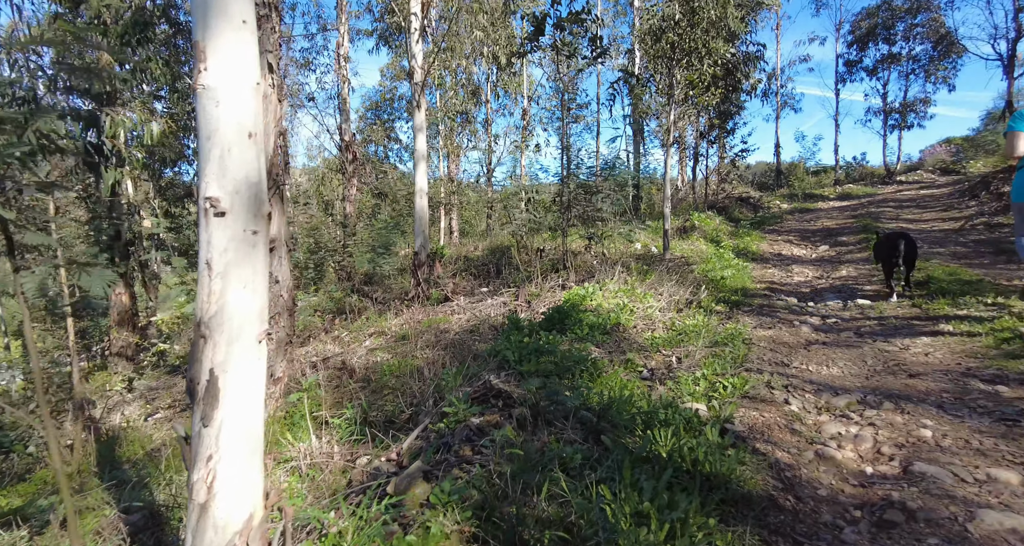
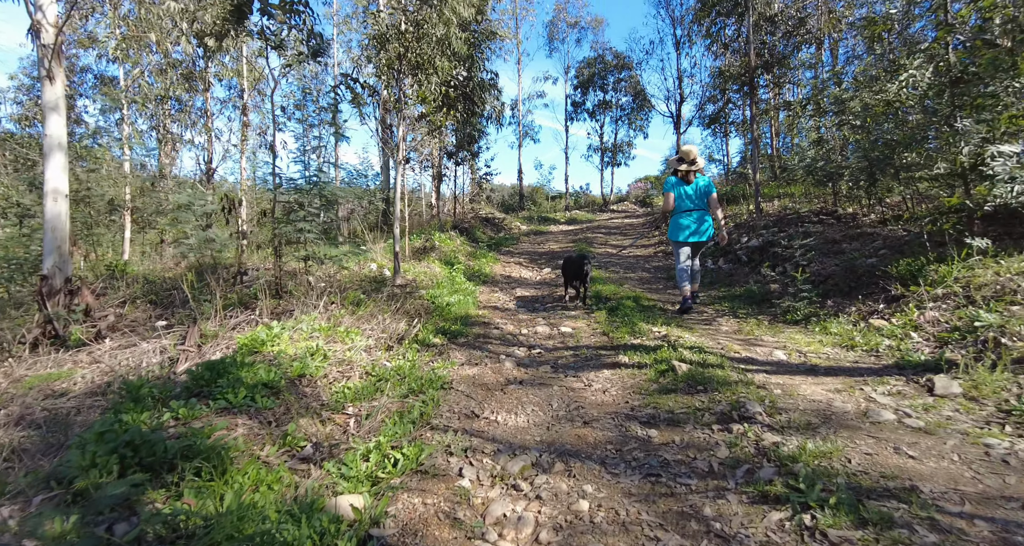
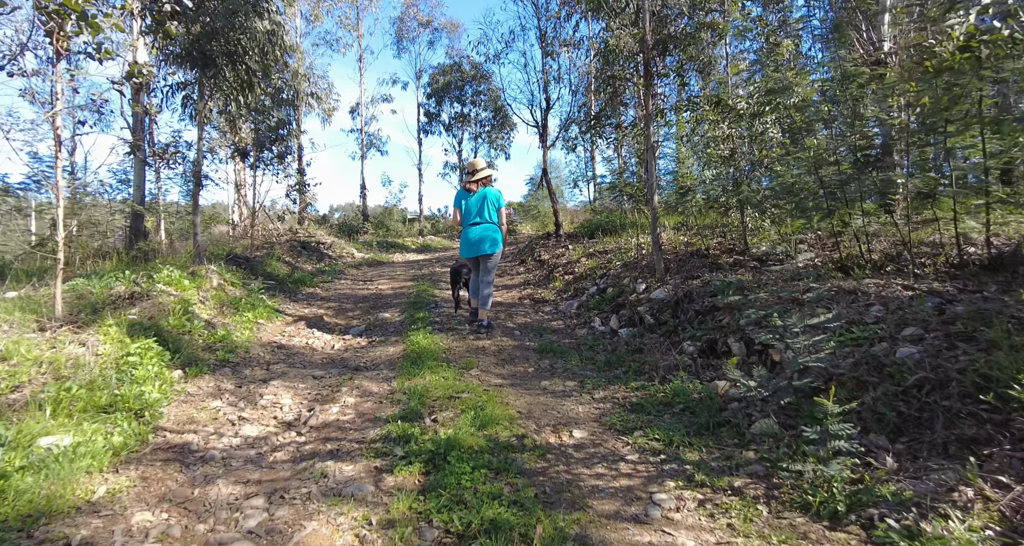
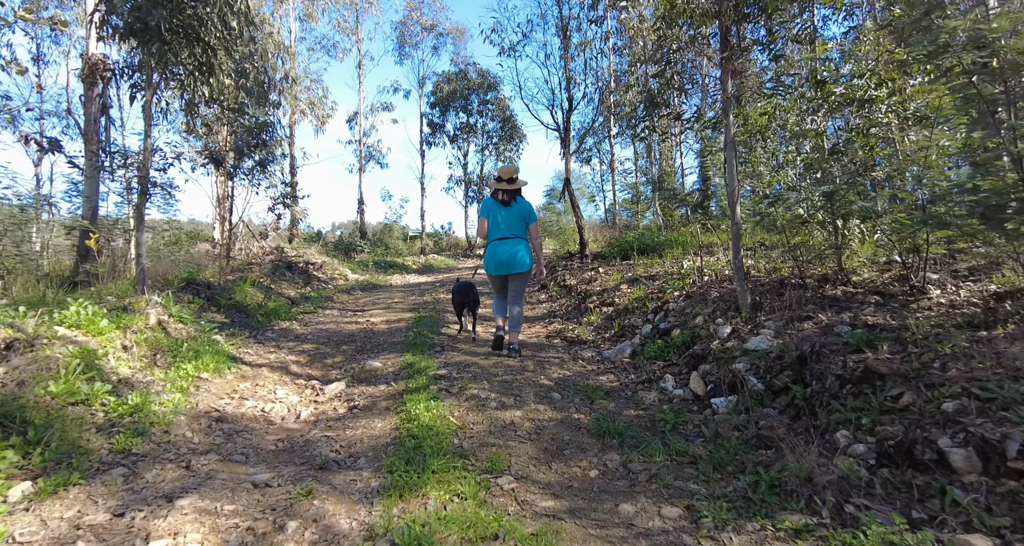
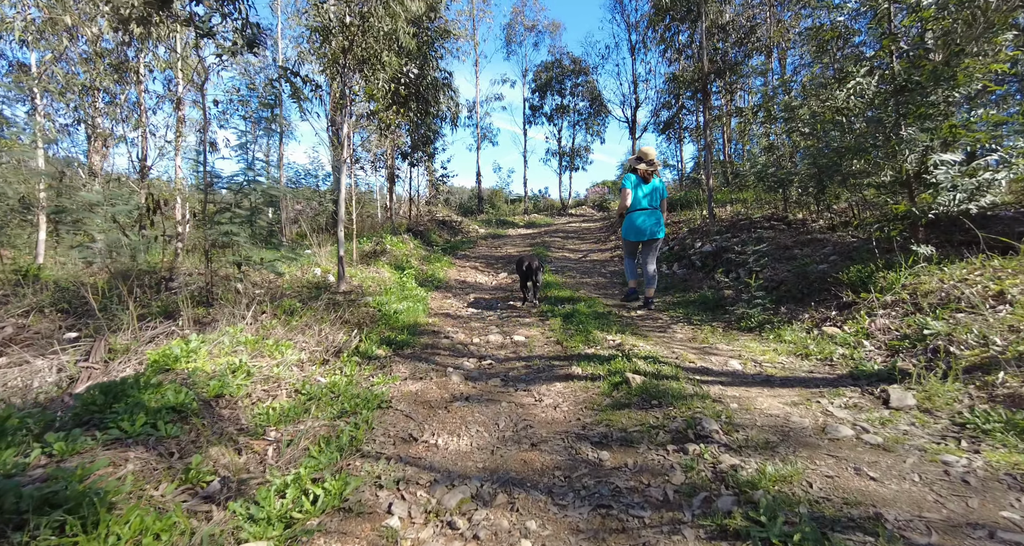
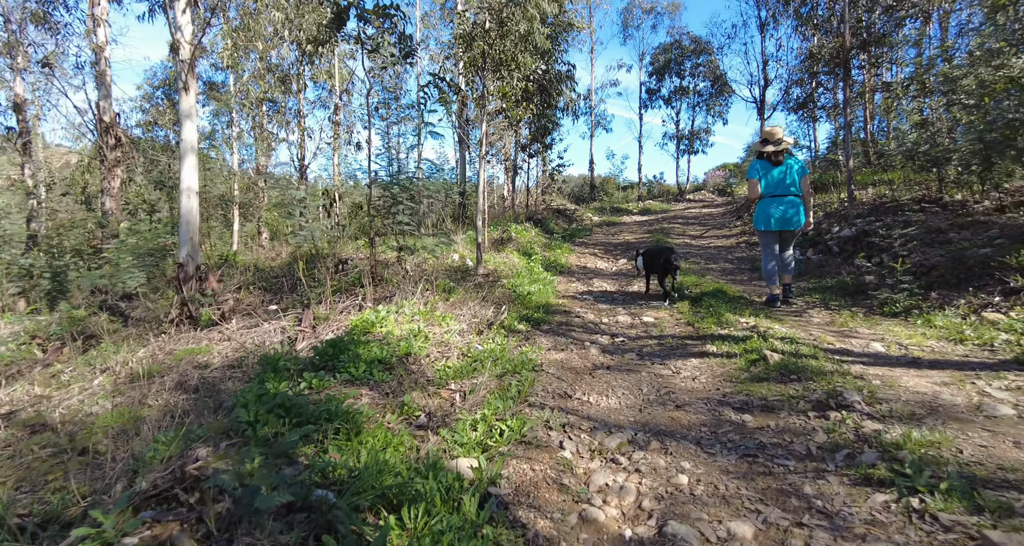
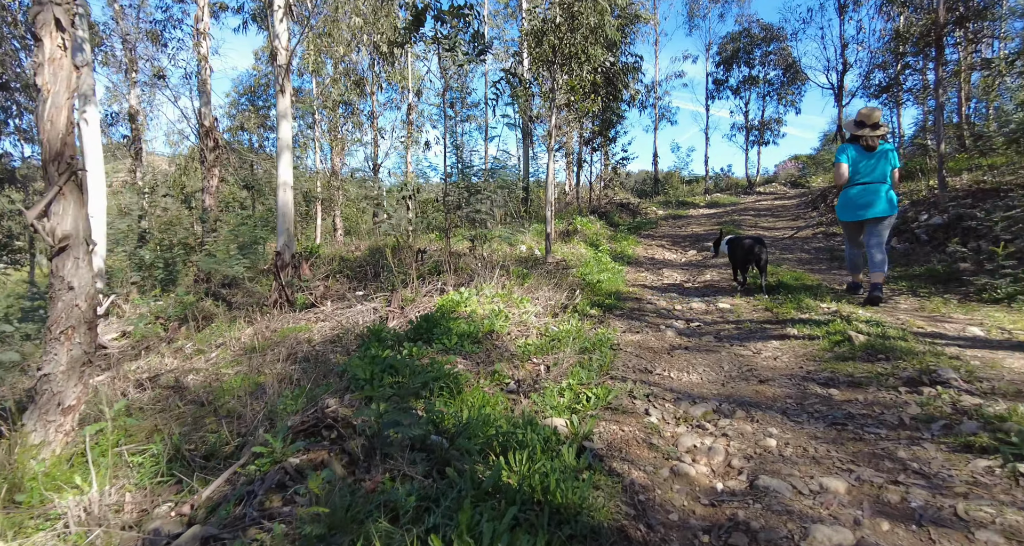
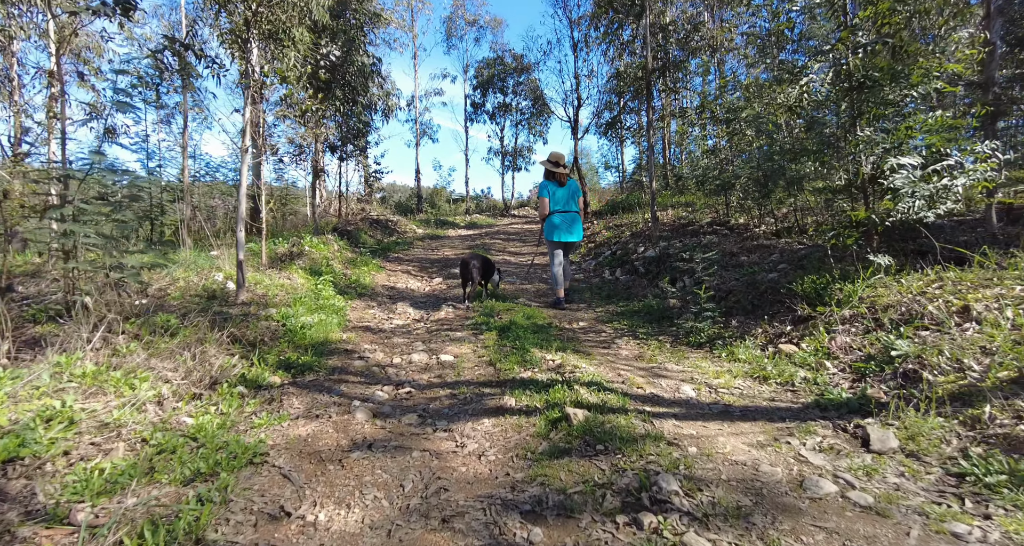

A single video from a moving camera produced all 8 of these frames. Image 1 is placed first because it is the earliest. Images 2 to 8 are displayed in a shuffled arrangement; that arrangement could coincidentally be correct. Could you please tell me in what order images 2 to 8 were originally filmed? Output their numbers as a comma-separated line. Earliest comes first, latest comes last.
7, 6, 2, 5, 8, 3, 4
